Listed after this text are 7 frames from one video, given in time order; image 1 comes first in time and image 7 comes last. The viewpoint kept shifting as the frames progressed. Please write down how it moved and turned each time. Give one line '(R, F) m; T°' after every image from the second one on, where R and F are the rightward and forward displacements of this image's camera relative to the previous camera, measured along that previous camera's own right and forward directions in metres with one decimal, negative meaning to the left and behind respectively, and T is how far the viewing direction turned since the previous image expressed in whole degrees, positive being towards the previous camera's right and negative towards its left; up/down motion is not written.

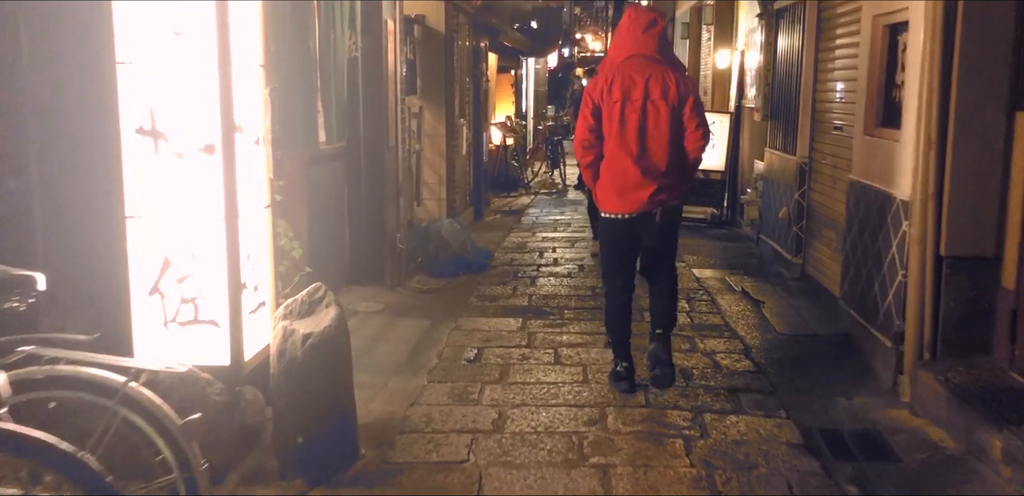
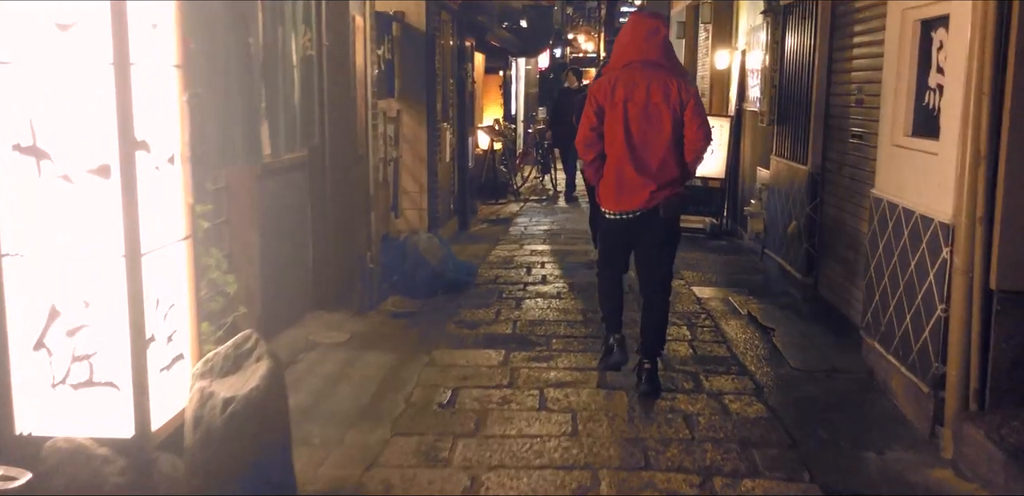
(+0.1, +0.8) m; 0°
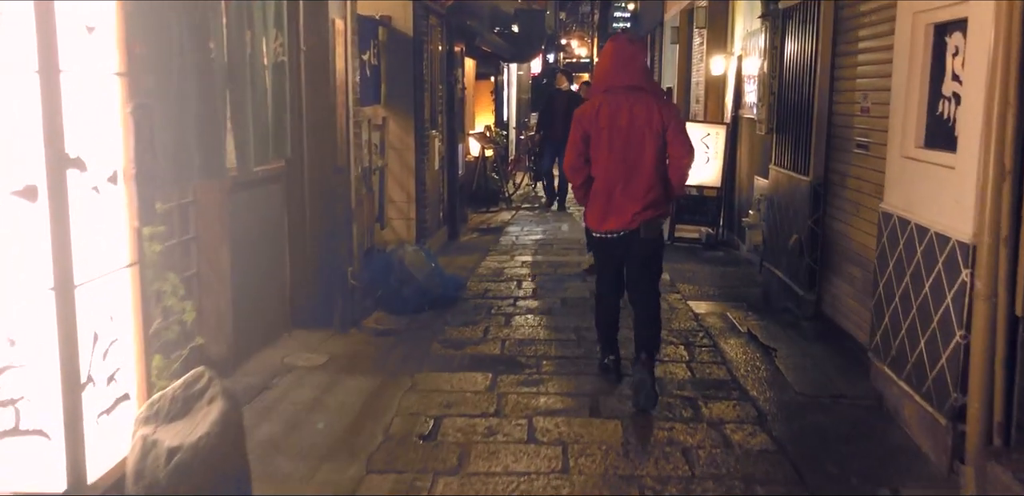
(0.0, +0.4) m; 0°
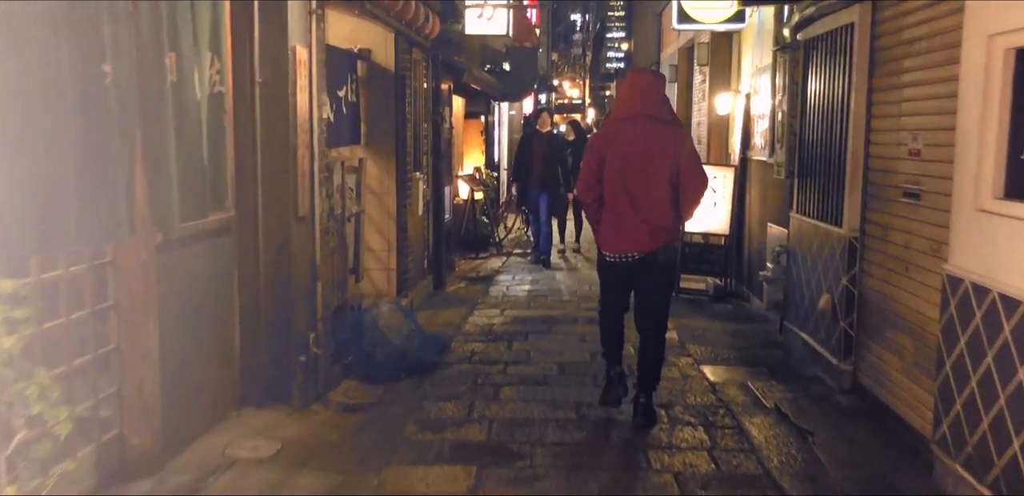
(0.0, +1.0) m; +1°
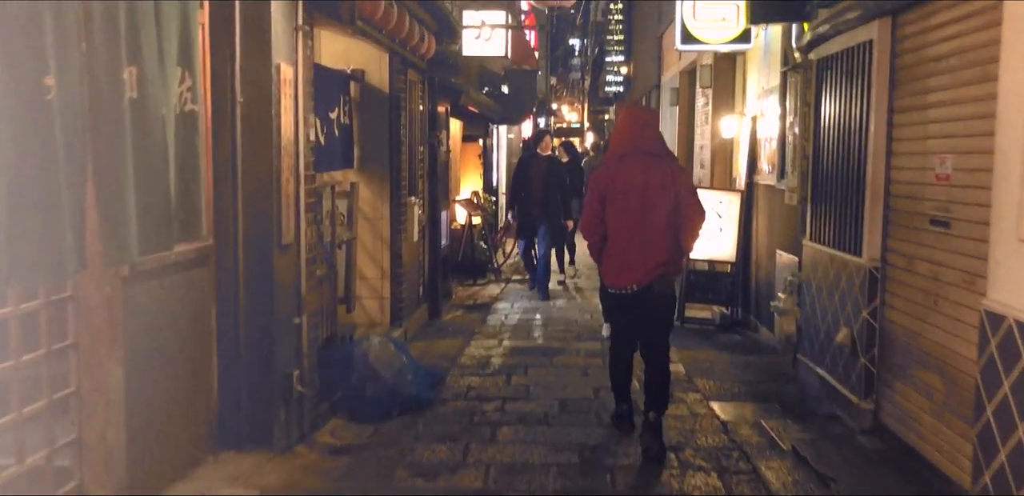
(0.0, +0.4) m; 0°
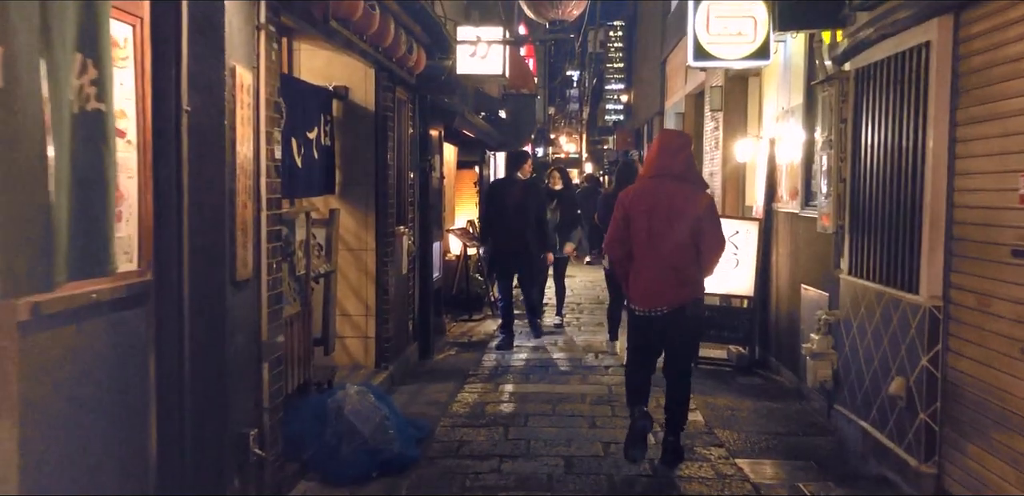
(0.0, +0.9) m; 0°
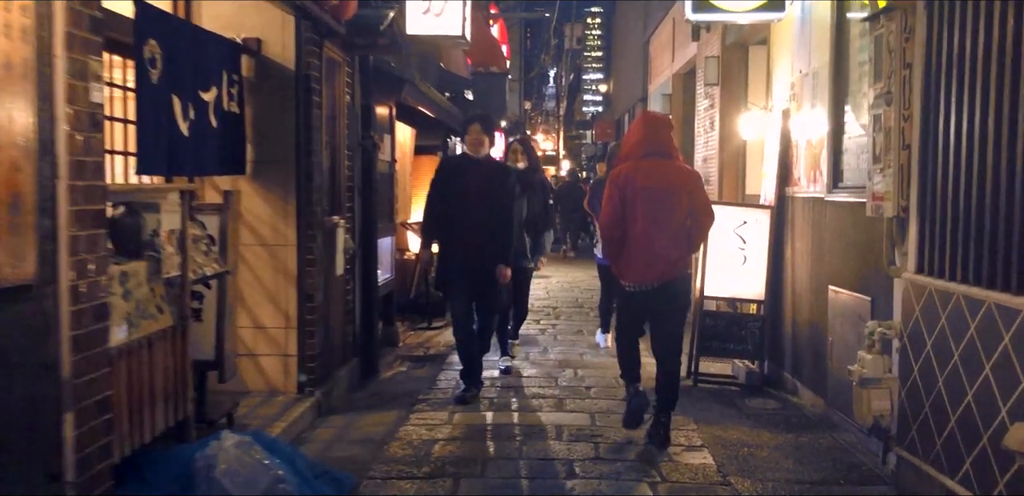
(+0.2, +1.7) m; +1°
